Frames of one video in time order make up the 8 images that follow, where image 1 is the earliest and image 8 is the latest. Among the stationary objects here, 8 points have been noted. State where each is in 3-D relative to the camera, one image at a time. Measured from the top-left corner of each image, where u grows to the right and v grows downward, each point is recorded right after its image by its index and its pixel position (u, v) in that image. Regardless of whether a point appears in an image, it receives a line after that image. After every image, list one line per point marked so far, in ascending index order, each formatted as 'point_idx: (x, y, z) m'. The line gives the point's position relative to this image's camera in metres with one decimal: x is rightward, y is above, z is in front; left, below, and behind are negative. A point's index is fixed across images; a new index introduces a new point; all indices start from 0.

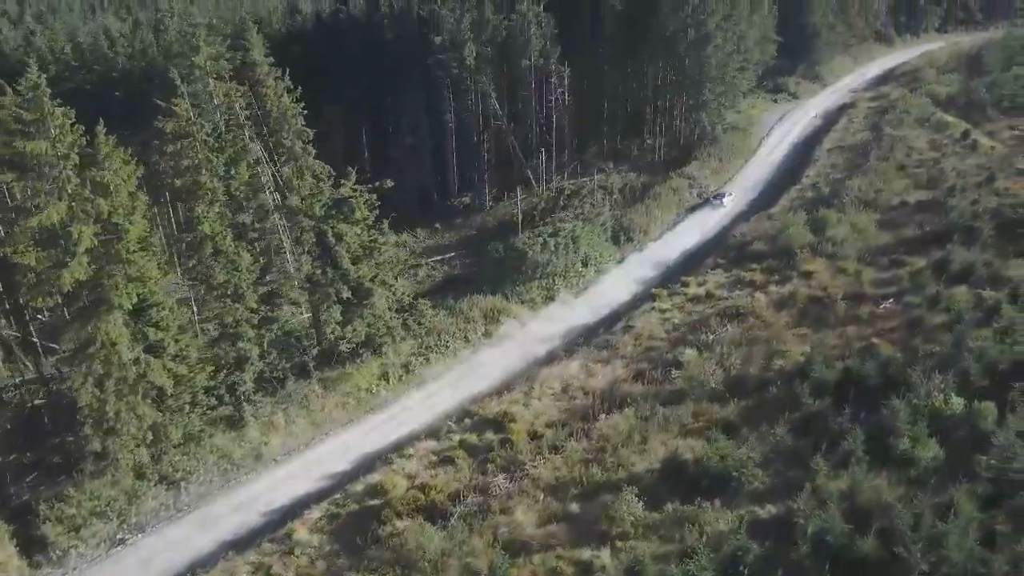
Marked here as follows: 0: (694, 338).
0: (+4.4, -1.2, +19.5) m
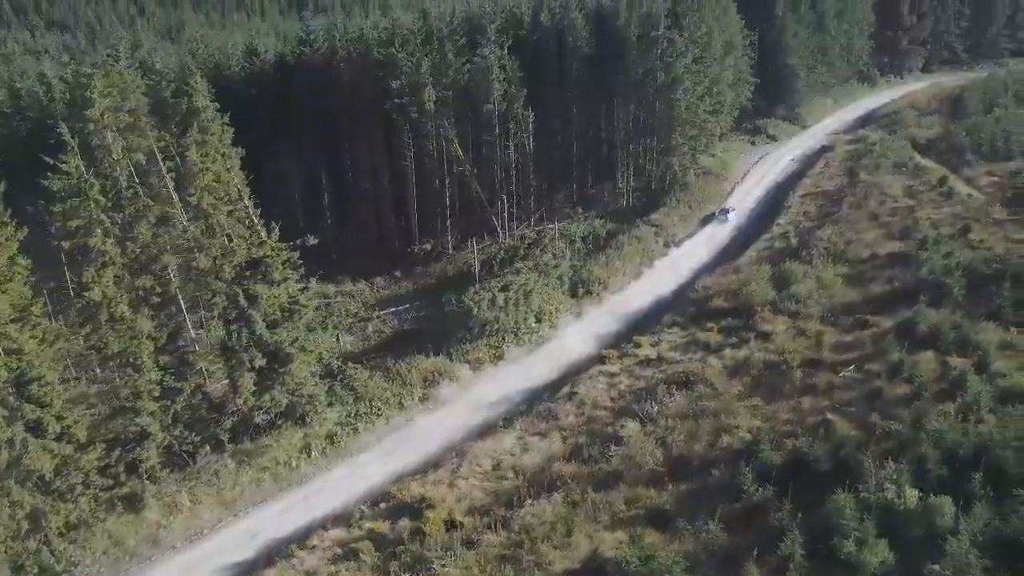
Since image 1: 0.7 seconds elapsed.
0: (+2.8, -2.7, +18.1) m
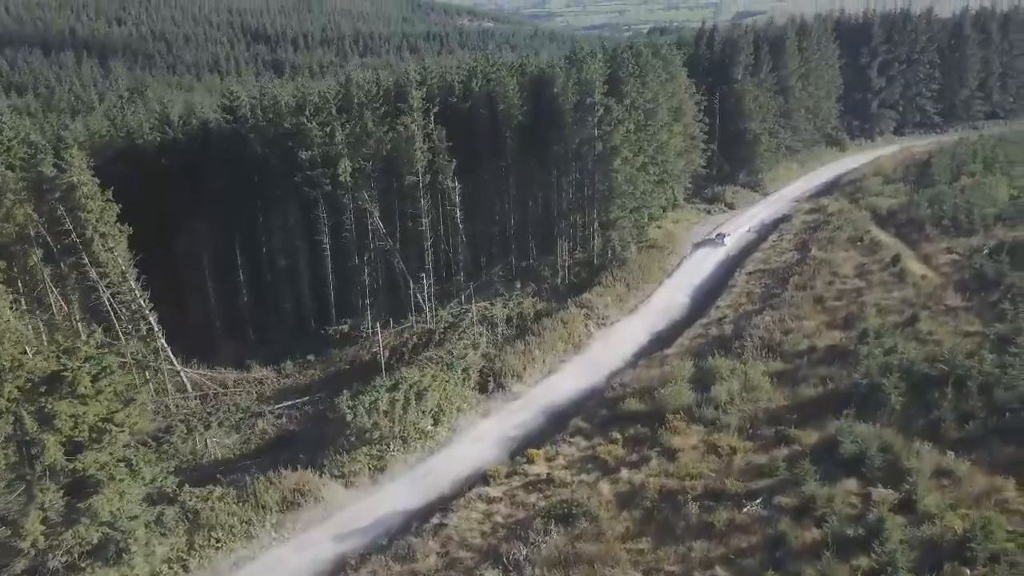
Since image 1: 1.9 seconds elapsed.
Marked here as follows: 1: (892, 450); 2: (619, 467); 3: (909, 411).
0: (-0.1, -4.9, +15.2) m
1: (+7.5, -3.2, +15.9) m
2: (+2.3, -3.9, +17.5) m
3: (+8.7, -2.7, +17.8) m
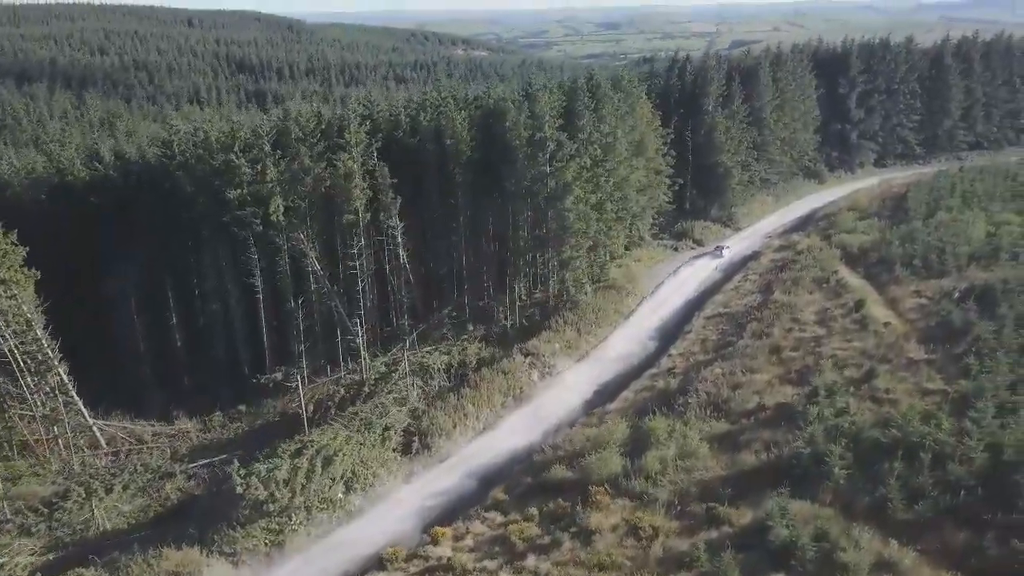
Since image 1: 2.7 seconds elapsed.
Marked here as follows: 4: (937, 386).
0: (-2.1, -6.0, +13.2) m
1: (+5.5, -4.3, +14.0) m
2: (+0.3, -5.0, +15.5) m
3: (+6.7, -3.9, +15.9) m
4: (+10.3, -2.4, +19.7) m
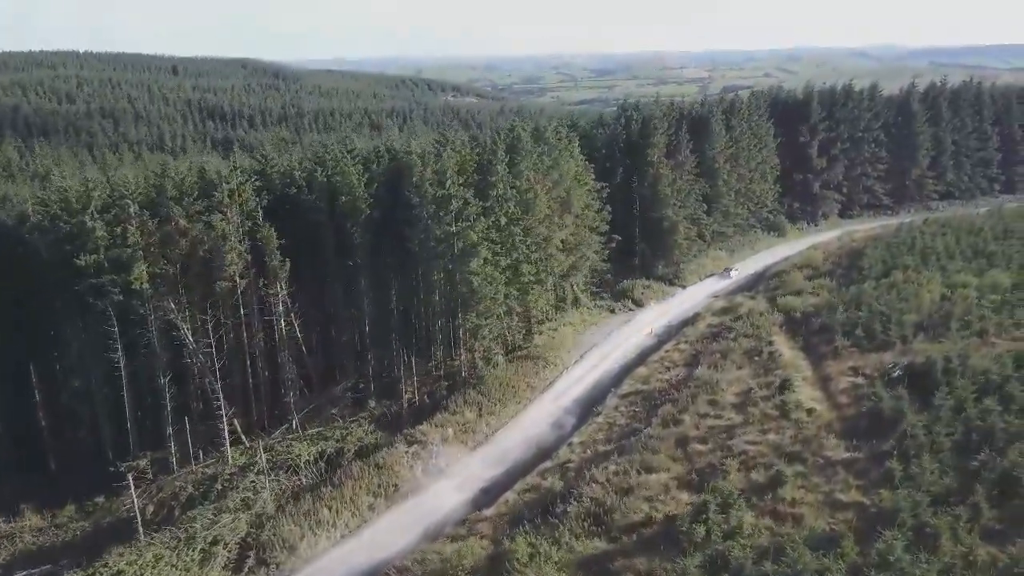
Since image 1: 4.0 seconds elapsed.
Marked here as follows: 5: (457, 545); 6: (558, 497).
0: (-5.5, -7.6, +9.8) m
1: (+2.1, -5.9, +10.7) m
2: (-3.1, -6.7, +12.2) m
3: (+3.3, -5.6, +12.6) m
4: (+6.9, -4.3, +16.5) m
5: (-1.2, -5.6, +17.9) m
6: (+1.2, -4.9, +19.2) m
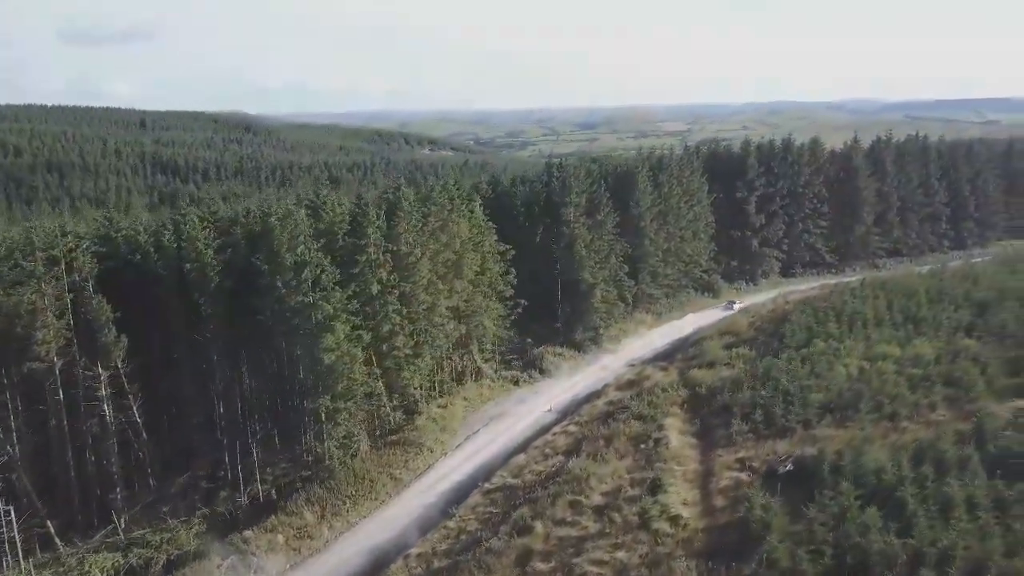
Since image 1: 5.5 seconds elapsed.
0: (-9.4, -8.8, +6.3) m
1: (-1.9, -7.2, +7.4) m
2: (-7.1, -8.2, +8.7) m
3: (-0.7, -7.0, +9.3) m
4: (+2.8, -5.9, +13.4) m
5: (-5.3, -7.4, +14.5) m
6: (-2.9, -6.8, +15.9) m
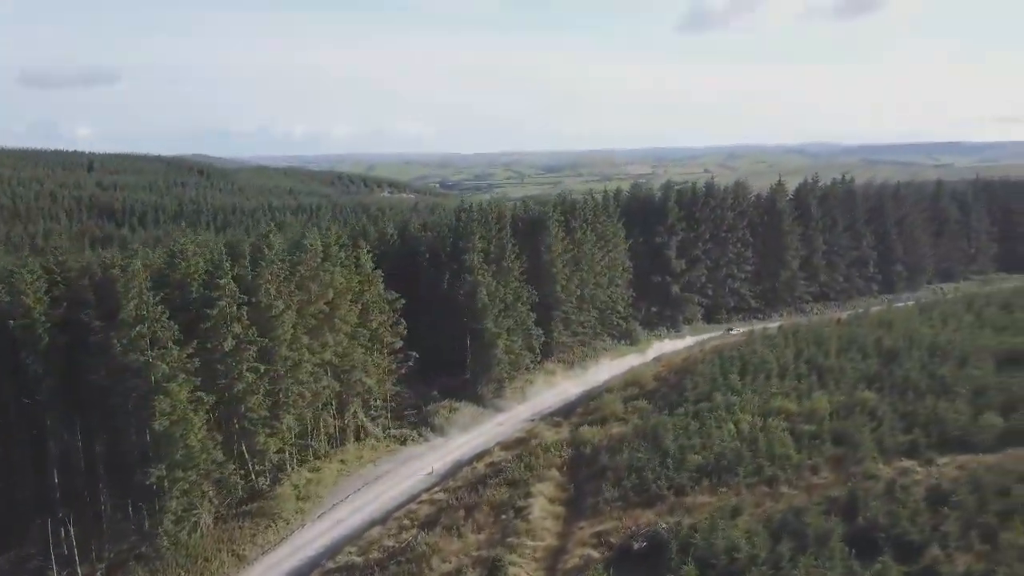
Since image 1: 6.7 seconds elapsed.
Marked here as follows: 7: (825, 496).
0: (-12.8, -9.5, +3.6) m
1: (-5.3, -7.9, +5.1) m
2: (-10.5, -8.9, +6.2) m
3: (-4.2, -7.8, +7.1) m
4: (-0.8, -6.9, +11.3) m
5: (-8.9, -8.5, +12.0) m
6: (-6.7, -7.9, +13.6) m
7: (+7.6, -5.1, +19.6) m
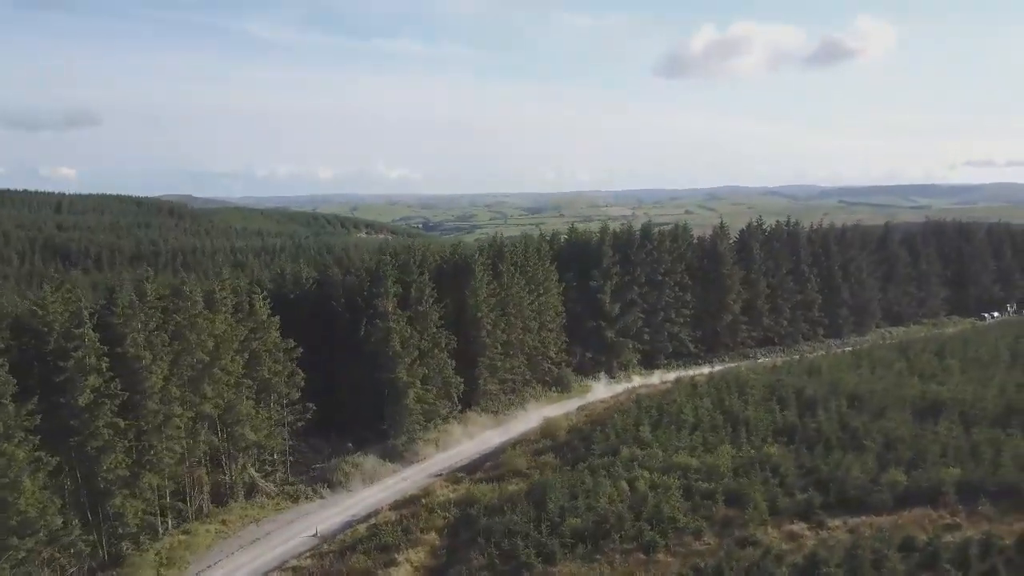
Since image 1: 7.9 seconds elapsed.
0: (-15.9, -9.9, +1.6) m
1: (-8.5, -8.4, +3.3) m
2: (-13.7, -9.5, +4.2) m
3: (-7.4, -8.3, +5.3) m
4: (-4.1, -7.7, +9.6) m
5: (-12.3, -9.3, +10.1) m
6: (-10.0, -8.8, +11.7) m
7: (+4.1, -6.2, +18.1) m
